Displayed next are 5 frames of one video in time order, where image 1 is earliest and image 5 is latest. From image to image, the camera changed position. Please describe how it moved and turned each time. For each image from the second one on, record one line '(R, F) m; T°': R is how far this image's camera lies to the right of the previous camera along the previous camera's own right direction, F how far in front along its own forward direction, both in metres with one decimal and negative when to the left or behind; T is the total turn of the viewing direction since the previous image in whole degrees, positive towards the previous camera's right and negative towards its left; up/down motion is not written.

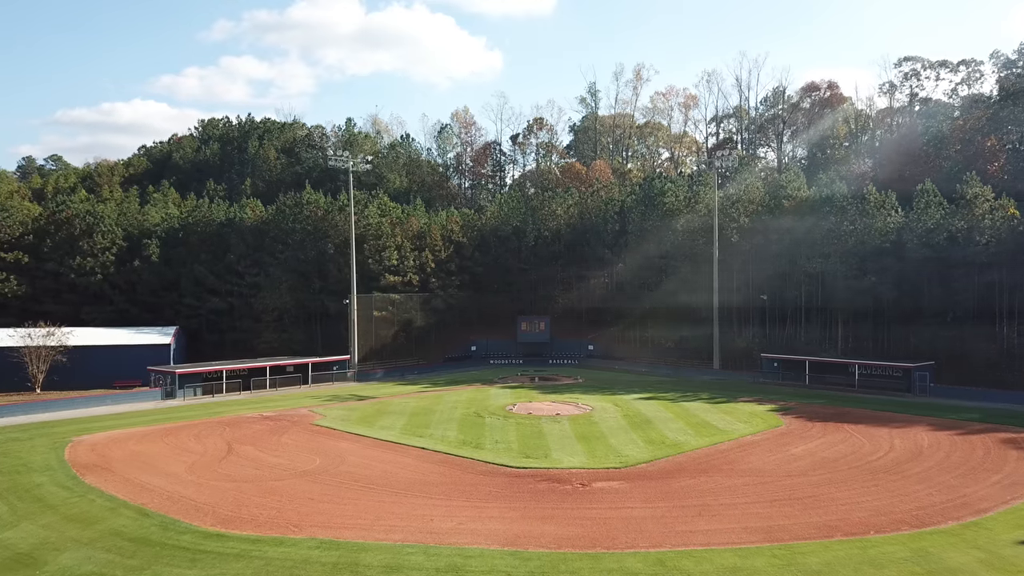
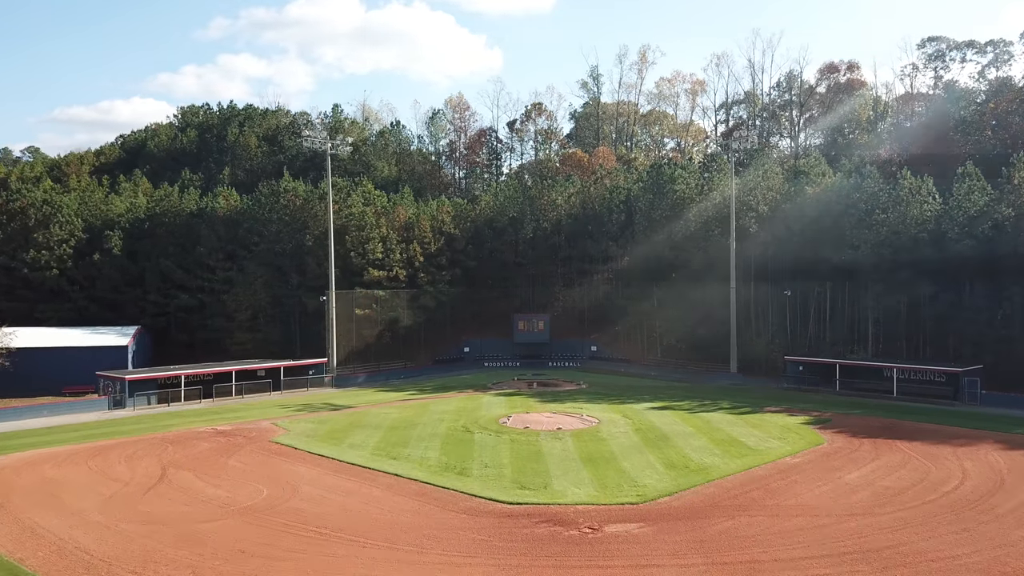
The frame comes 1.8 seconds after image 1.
(+0.1, +4.8) m; 0°
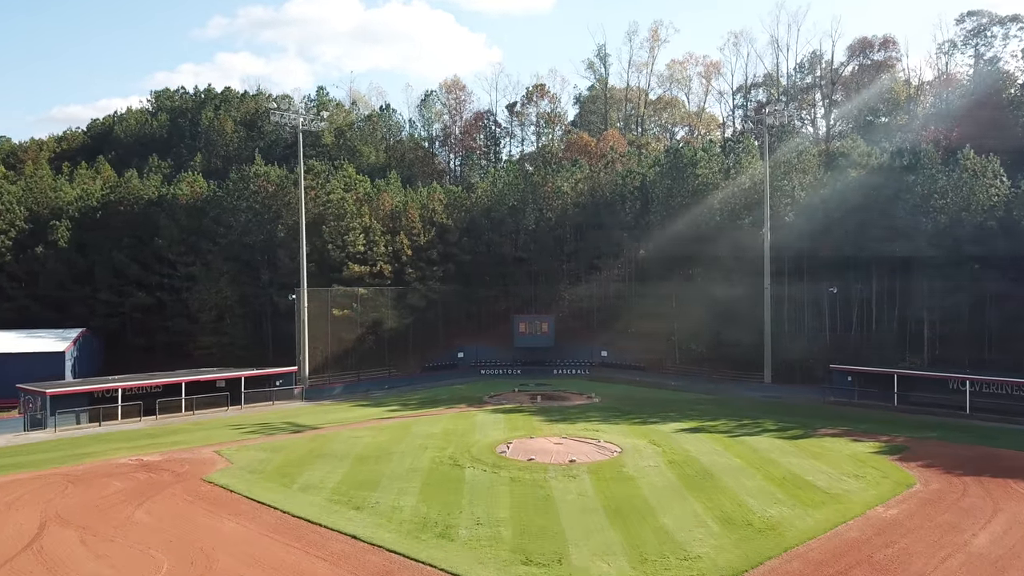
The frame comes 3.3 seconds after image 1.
(0.0, +6.1) m; 0°
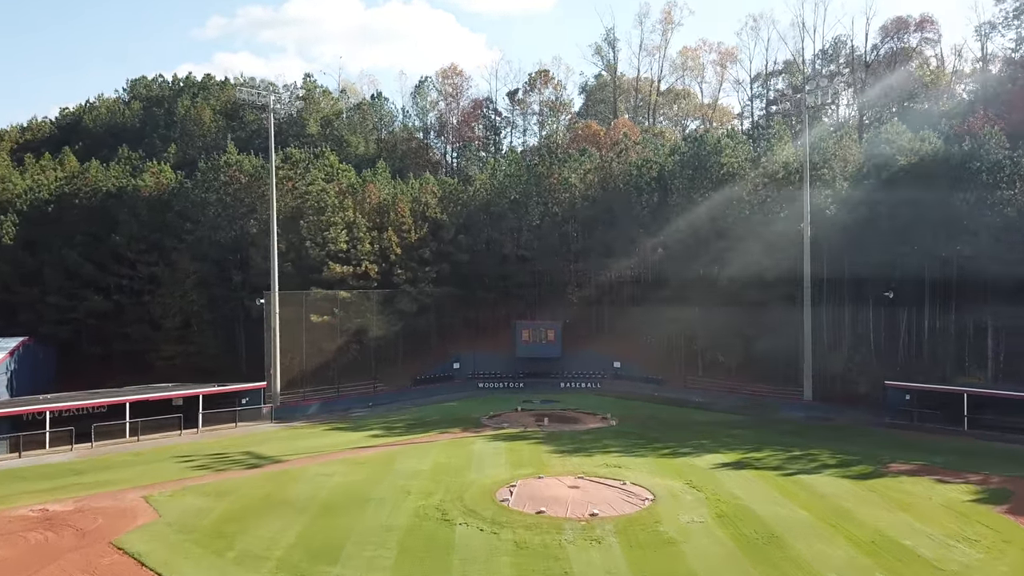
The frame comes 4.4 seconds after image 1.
(-0.1, +5.1) m; 0°
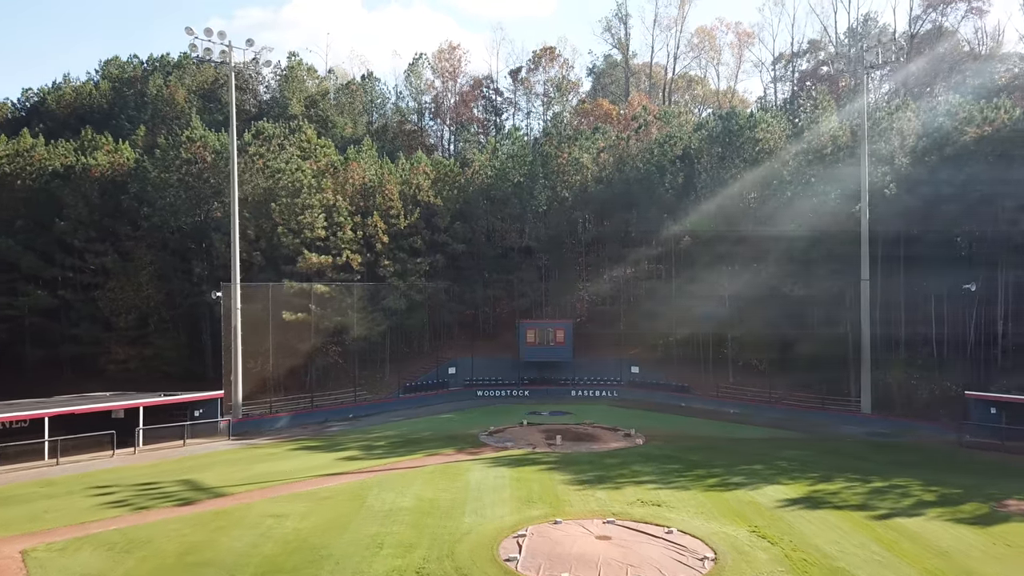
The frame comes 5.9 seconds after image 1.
(-0.1, +5.2) m; 0°
